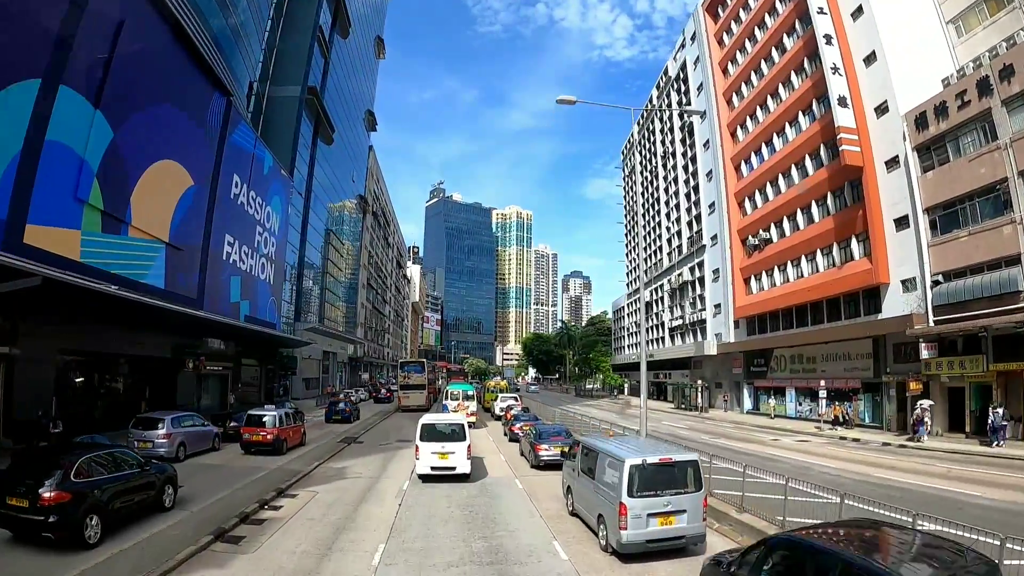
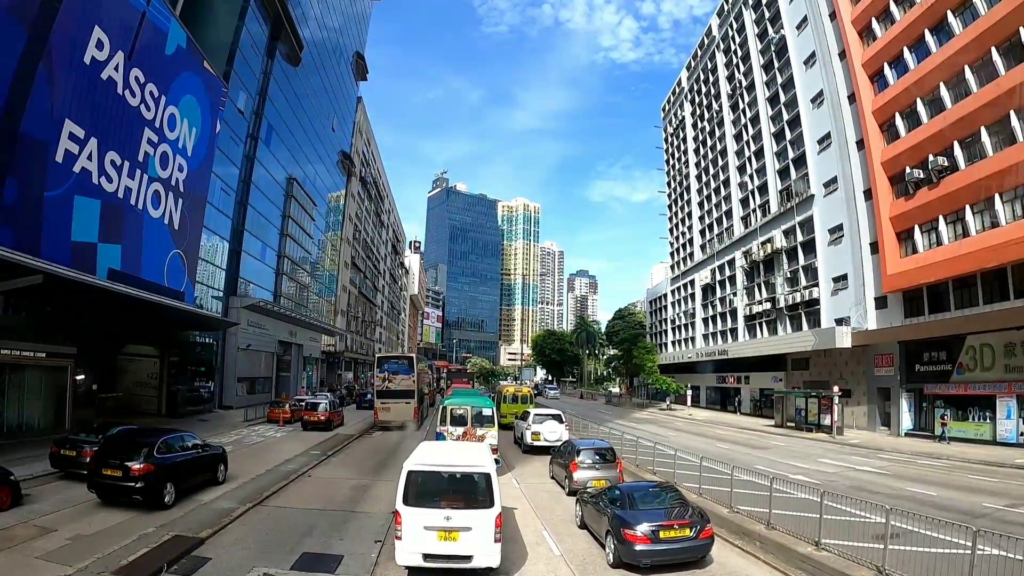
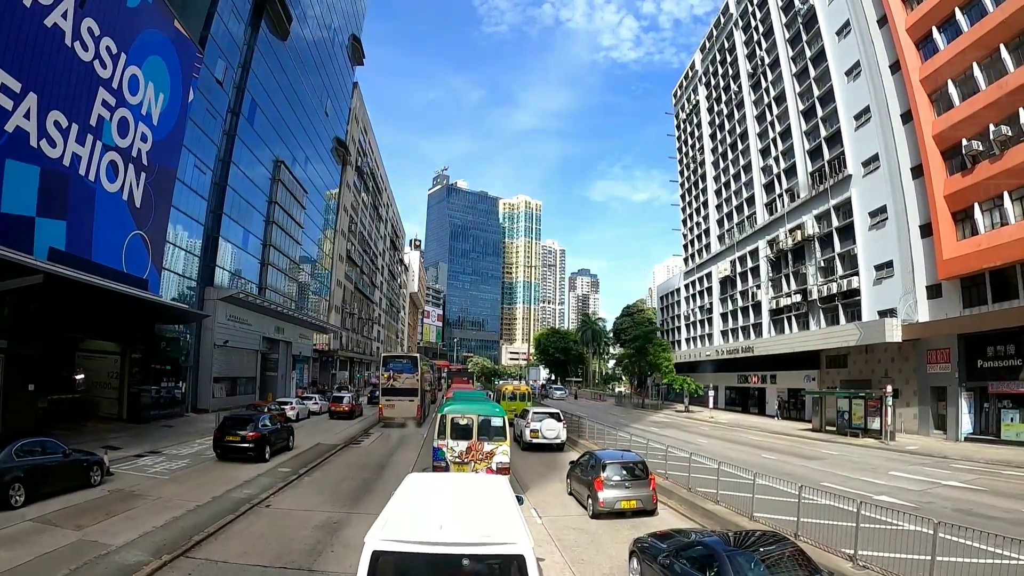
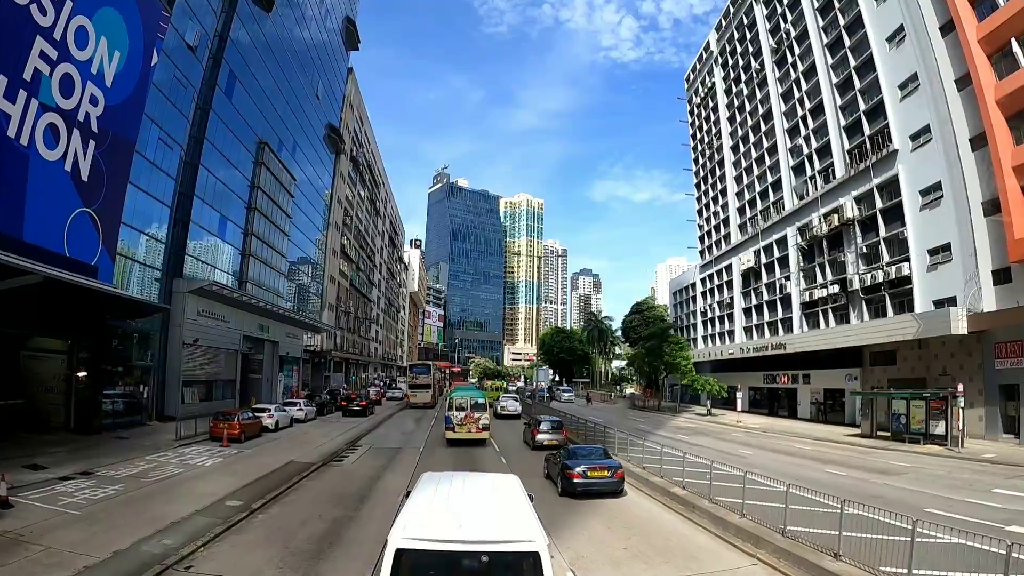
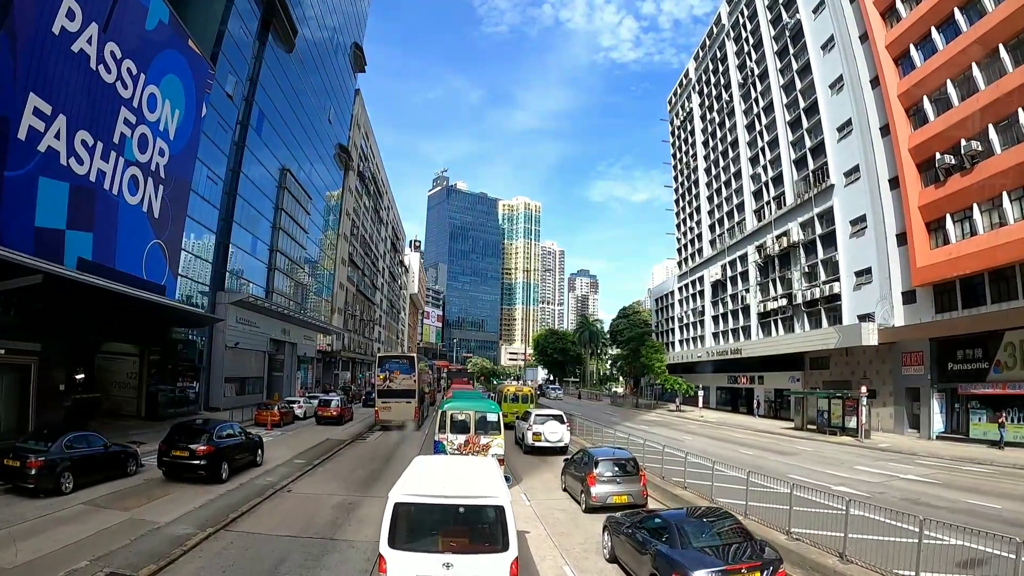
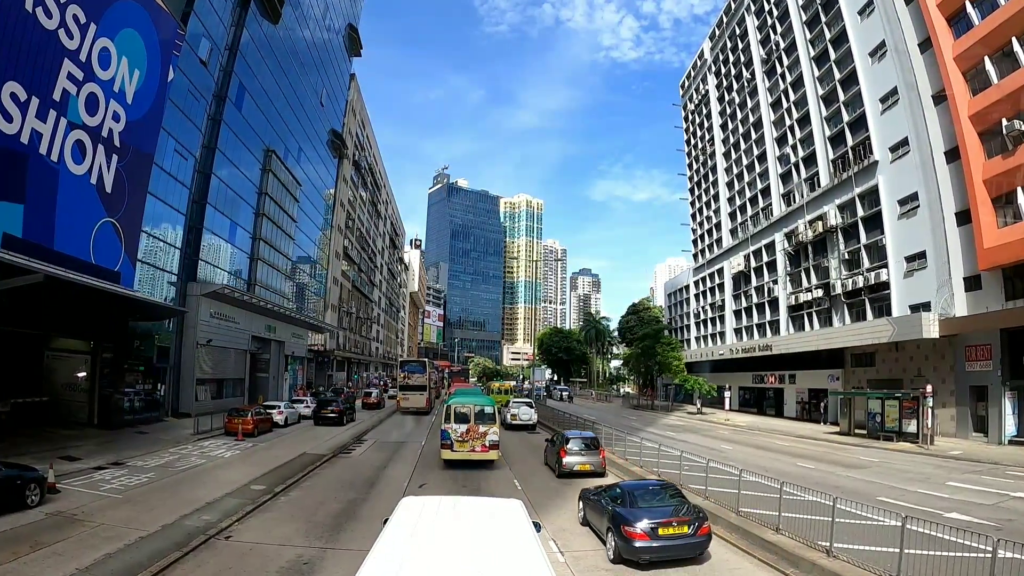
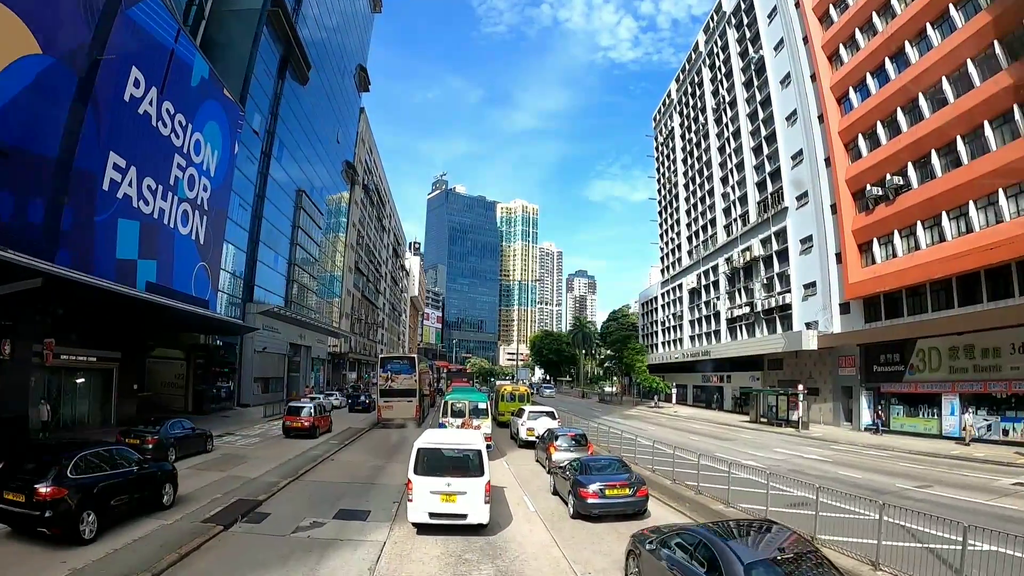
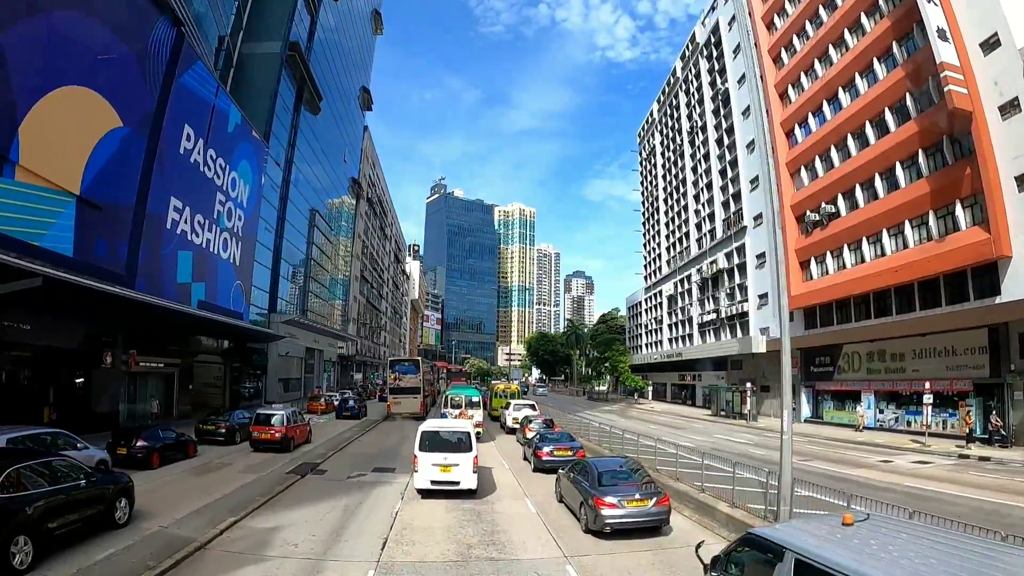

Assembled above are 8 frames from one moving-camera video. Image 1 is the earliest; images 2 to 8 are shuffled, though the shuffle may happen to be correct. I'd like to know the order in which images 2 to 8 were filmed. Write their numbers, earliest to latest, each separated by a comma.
8, 7, 2, 5, 3, 6, 4
